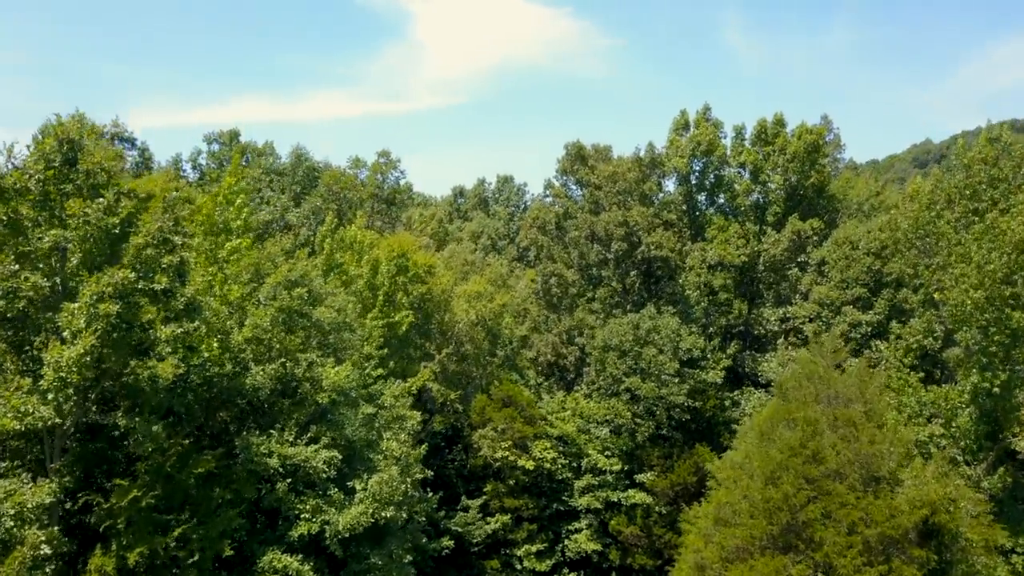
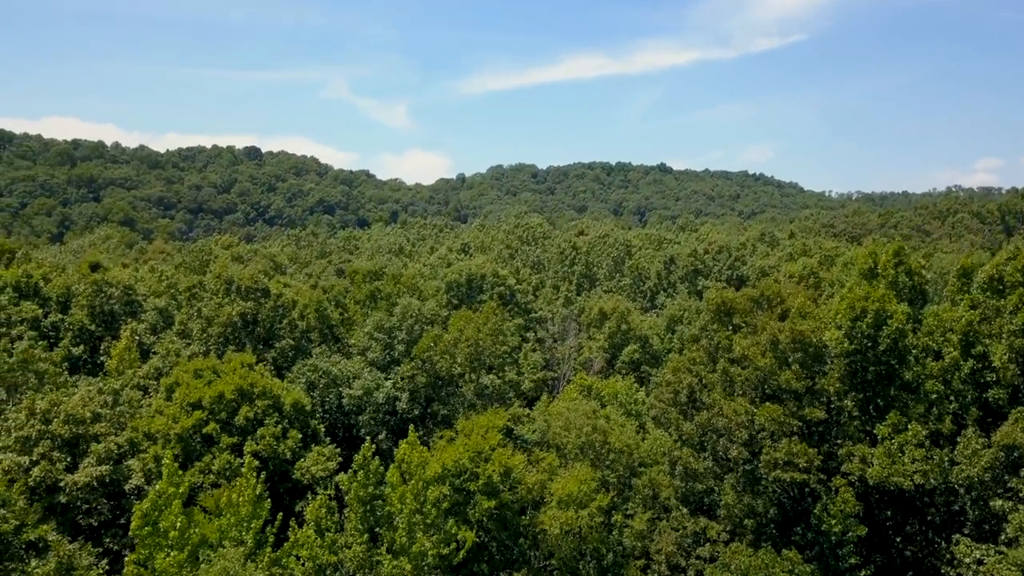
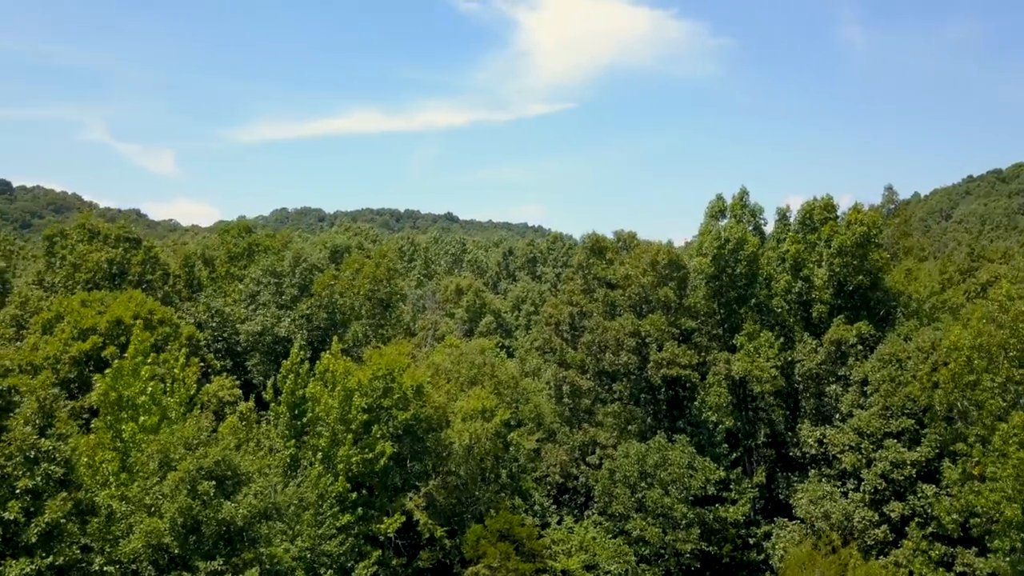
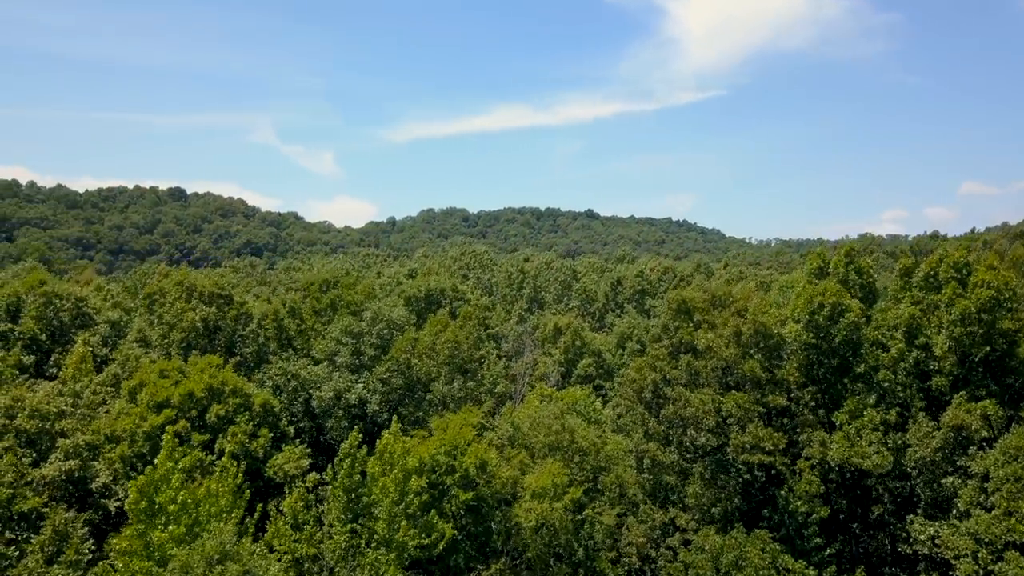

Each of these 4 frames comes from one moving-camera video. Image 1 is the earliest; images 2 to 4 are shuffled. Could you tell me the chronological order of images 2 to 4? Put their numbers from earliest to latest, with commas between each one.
3, 4, 2
